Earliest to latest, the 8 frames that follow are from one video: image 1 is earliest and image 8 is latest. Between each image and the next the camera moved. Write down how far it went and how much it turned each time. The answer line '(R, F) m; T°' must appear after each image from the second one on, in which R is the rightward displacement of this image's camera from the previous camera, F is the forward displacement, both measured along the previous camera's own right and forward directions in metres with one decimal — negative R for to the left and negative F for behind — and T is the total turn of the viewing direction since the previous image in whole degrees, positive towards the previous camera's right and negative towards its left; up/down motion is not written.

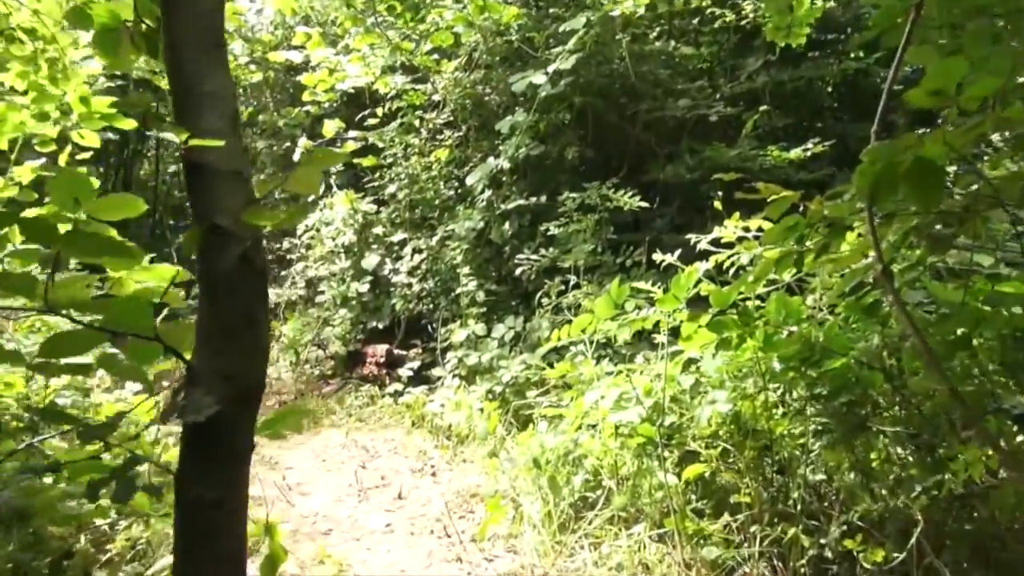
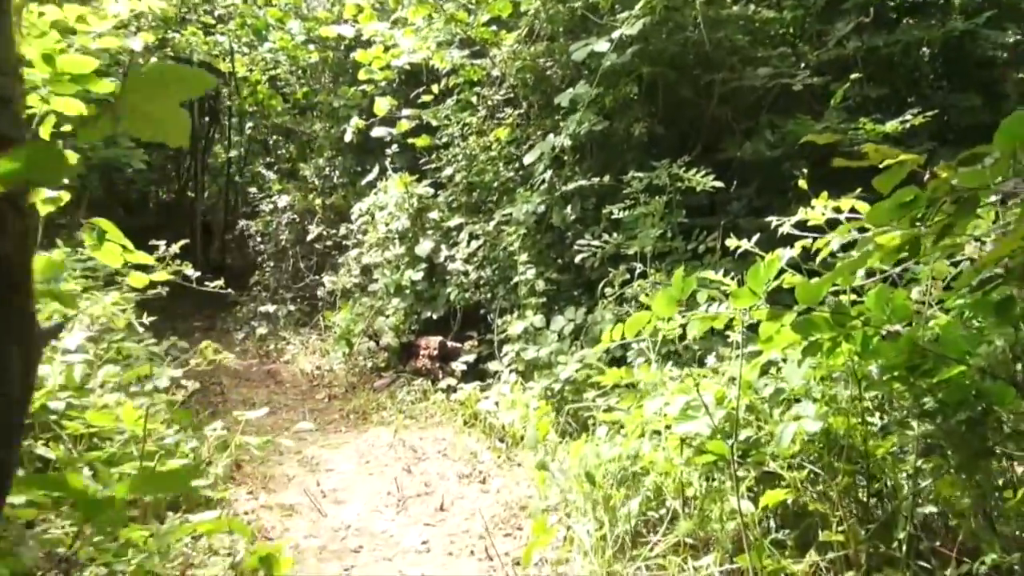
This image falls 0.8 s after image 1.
(+0.1, +0.3) m; -5°
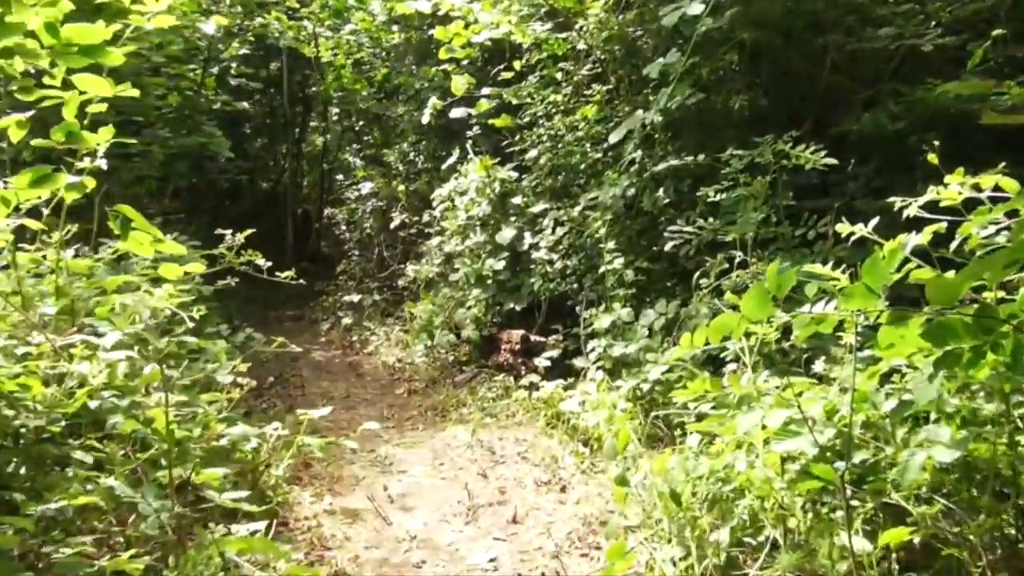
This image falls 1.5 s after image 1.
(+0.1, +0.2) m; -7°
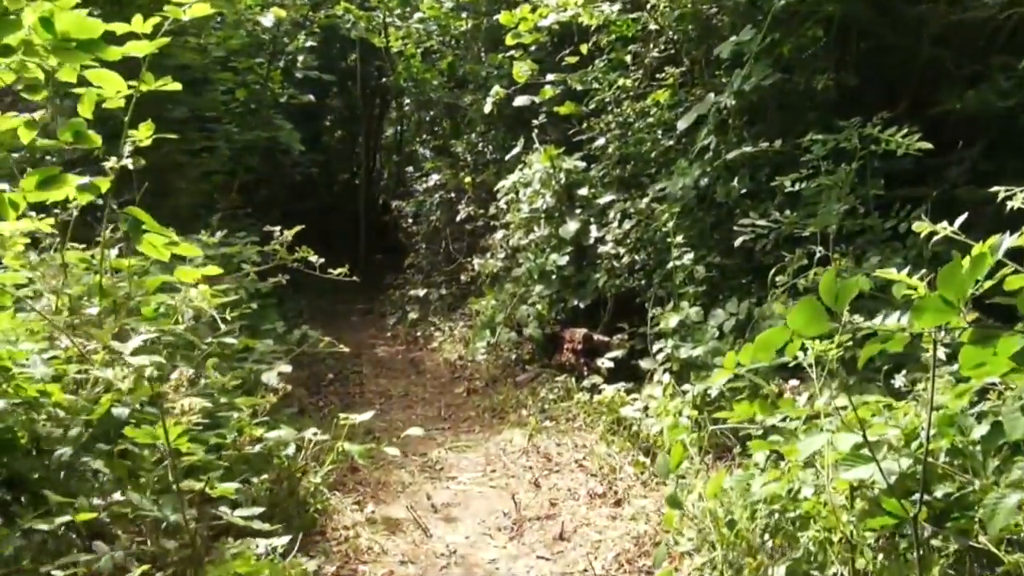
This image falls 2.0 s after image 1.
(+0.1, +0.2) m; -6°
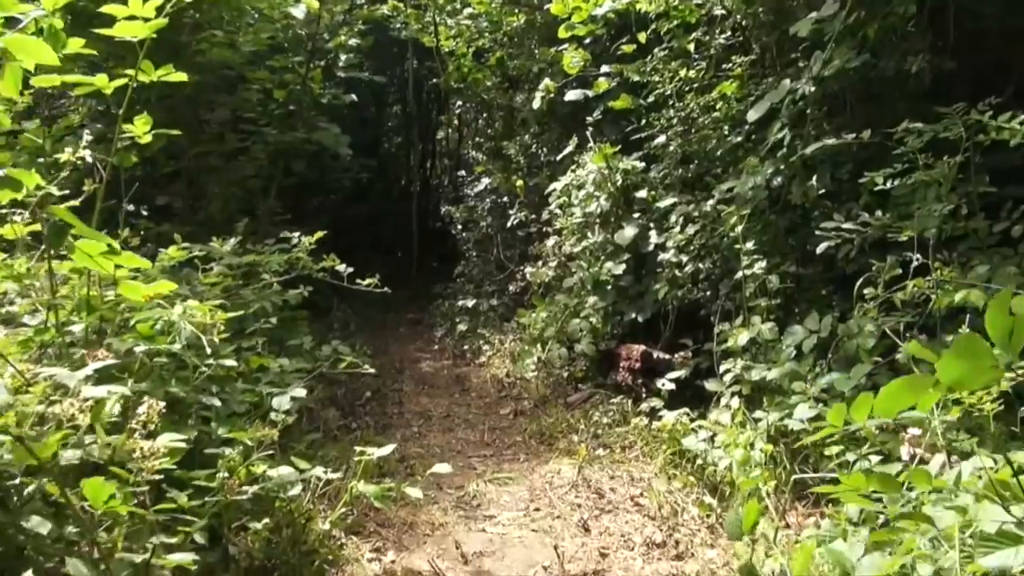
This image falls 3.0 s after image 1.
(0.0, +0.3) m; -4°
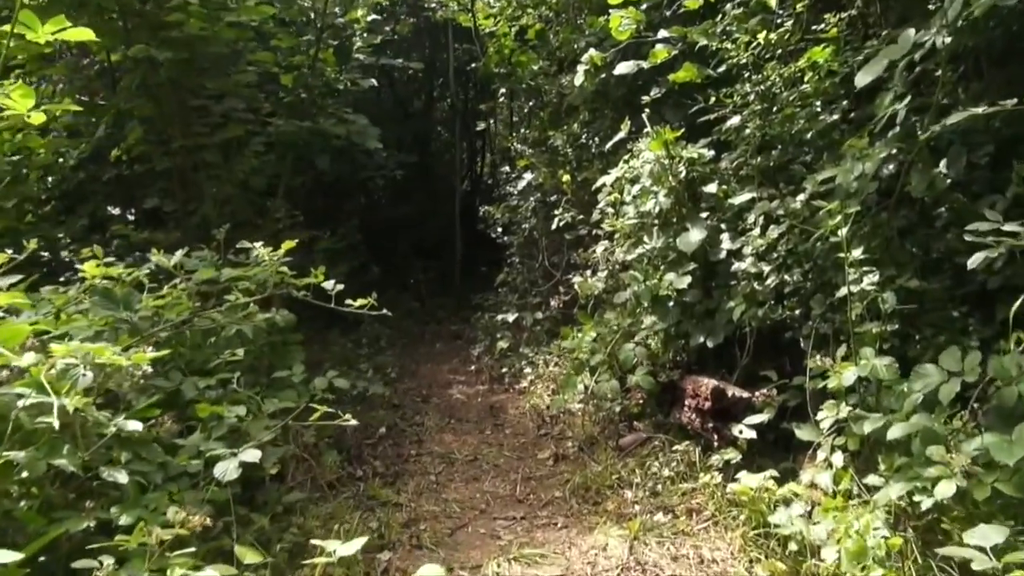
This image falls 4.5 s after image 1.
(+0.1, +0.6) m; -4°
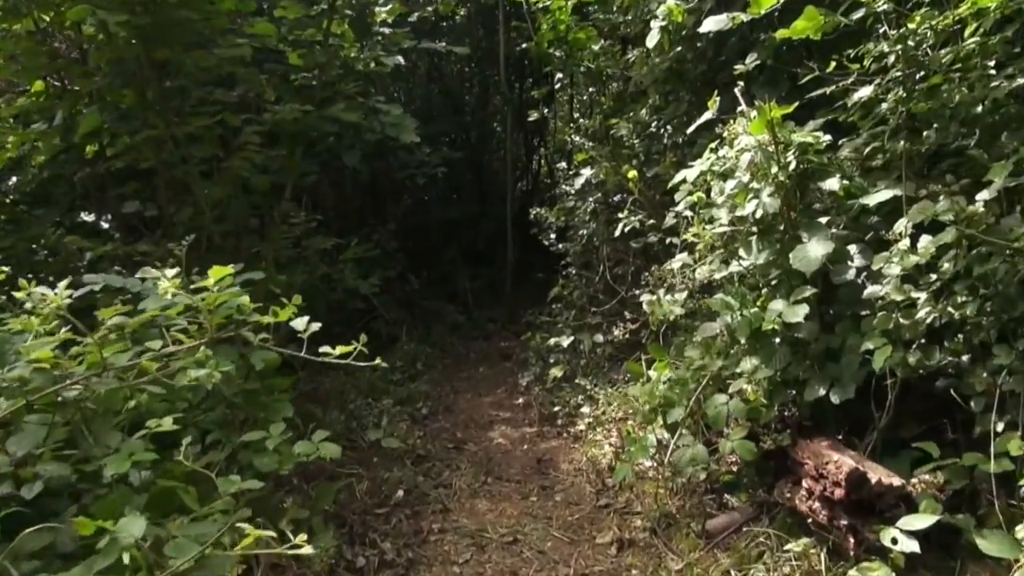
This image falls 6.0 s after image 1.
(0.0, +0.6) m; -4°
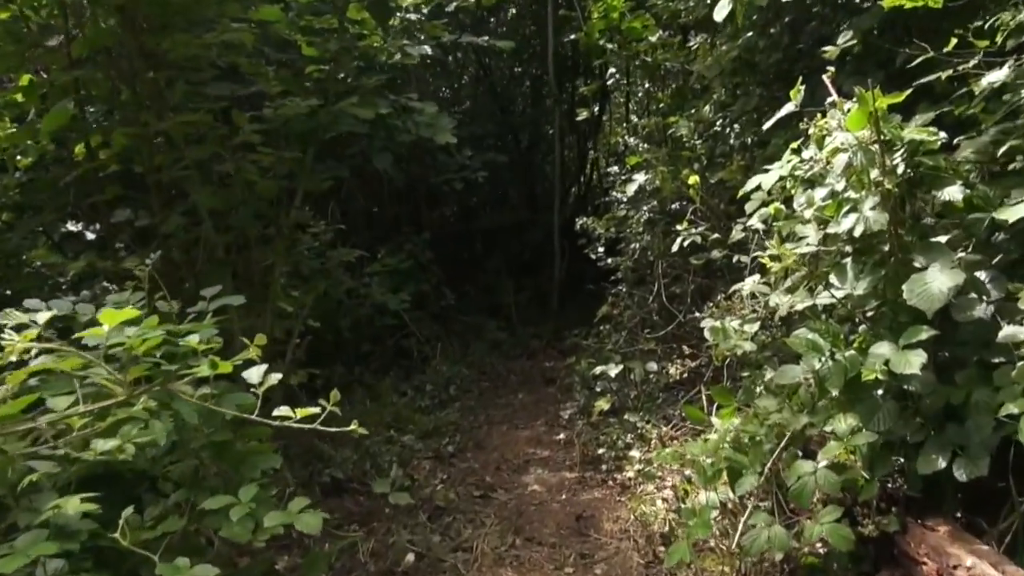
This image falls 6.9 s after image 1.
(0.0, +0.4) m; -4°
